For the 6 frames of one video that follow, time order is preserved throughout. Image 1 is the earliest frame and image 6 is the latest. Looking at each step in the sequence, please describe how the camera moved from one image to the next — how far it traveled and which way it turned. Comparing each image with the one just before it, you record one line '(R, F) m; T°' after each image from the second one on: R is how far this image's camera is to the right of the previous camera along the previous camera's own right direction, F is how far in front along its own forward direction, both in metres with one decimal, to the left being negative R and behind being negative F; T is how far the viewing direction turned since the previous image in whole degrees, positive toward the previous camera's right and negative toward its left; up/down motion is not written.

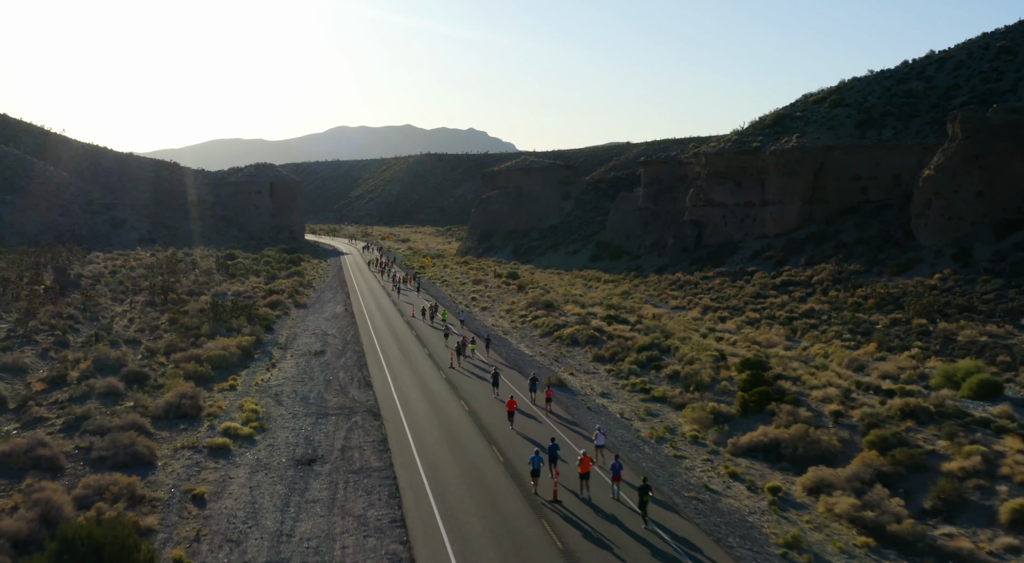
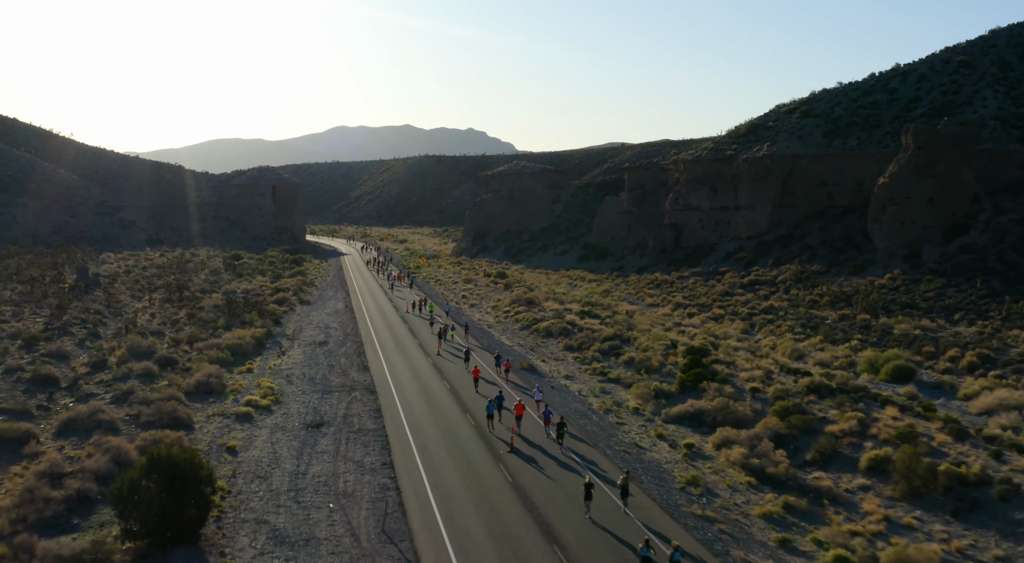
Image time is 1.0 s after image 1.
(+0.8, -3.4) m; 0°
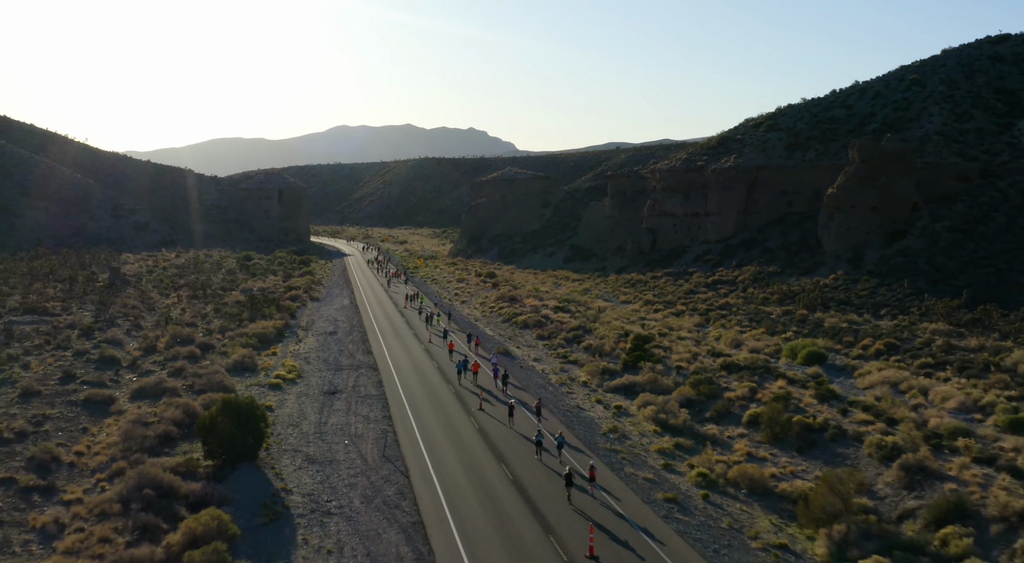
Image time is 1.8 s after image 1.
(+1.0, -5.1) m; 0°
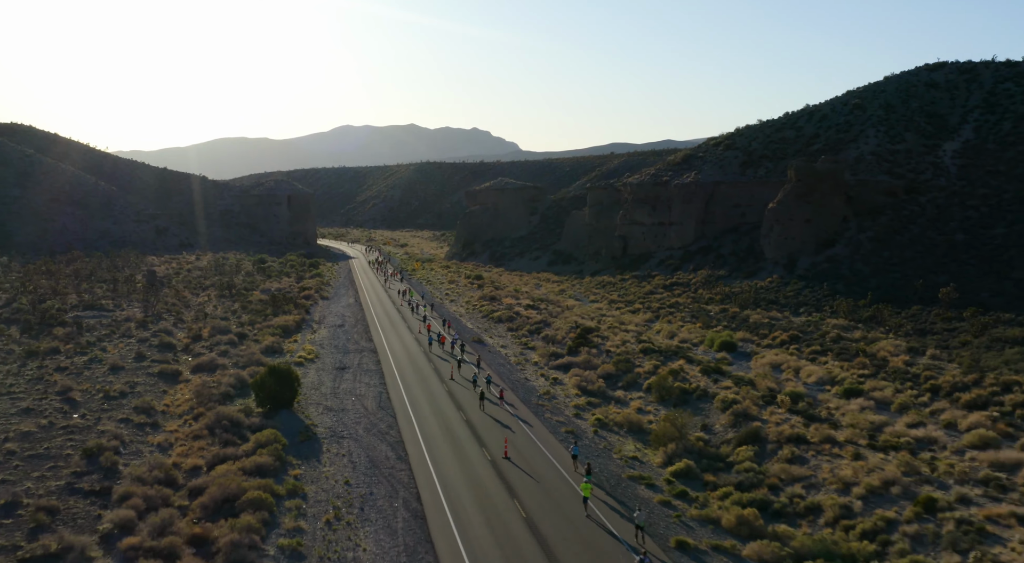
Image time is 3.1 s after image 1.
(+1.7, -7.5) m; 0°
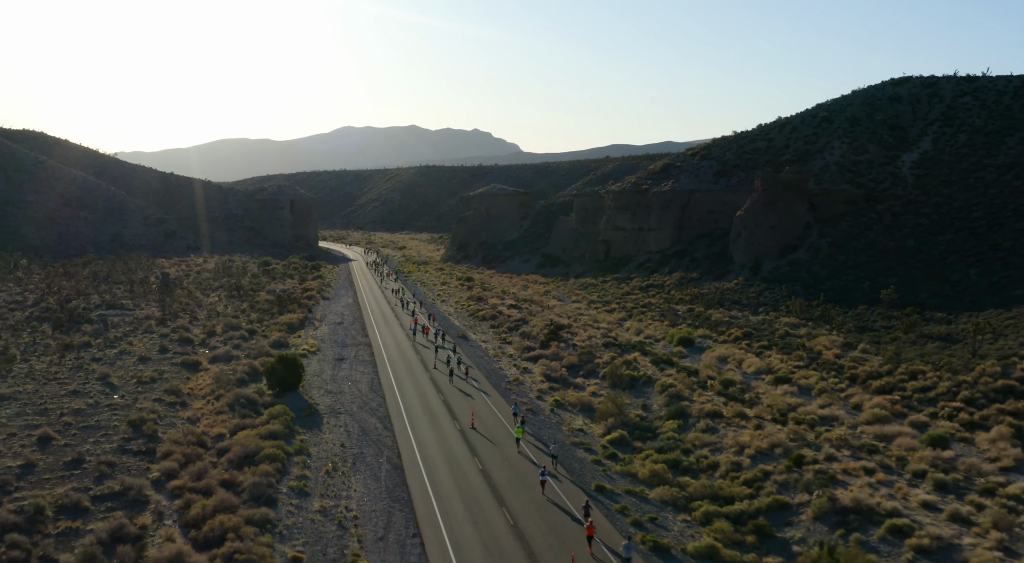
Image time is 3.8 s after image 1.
(+1.2, -4.5) m; 0°
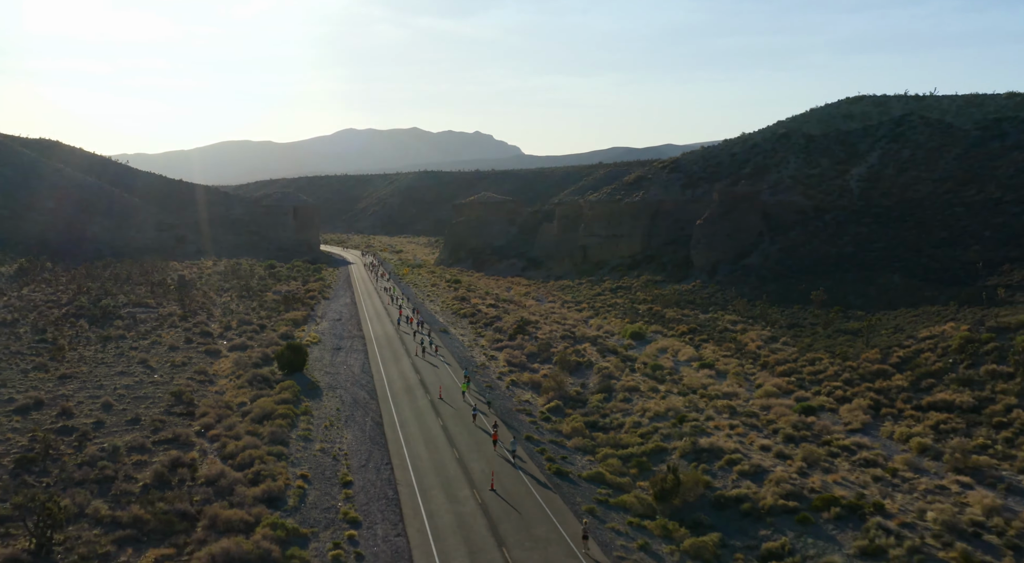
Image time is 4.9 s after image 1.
(+1.9, -6.6) m; 0°
